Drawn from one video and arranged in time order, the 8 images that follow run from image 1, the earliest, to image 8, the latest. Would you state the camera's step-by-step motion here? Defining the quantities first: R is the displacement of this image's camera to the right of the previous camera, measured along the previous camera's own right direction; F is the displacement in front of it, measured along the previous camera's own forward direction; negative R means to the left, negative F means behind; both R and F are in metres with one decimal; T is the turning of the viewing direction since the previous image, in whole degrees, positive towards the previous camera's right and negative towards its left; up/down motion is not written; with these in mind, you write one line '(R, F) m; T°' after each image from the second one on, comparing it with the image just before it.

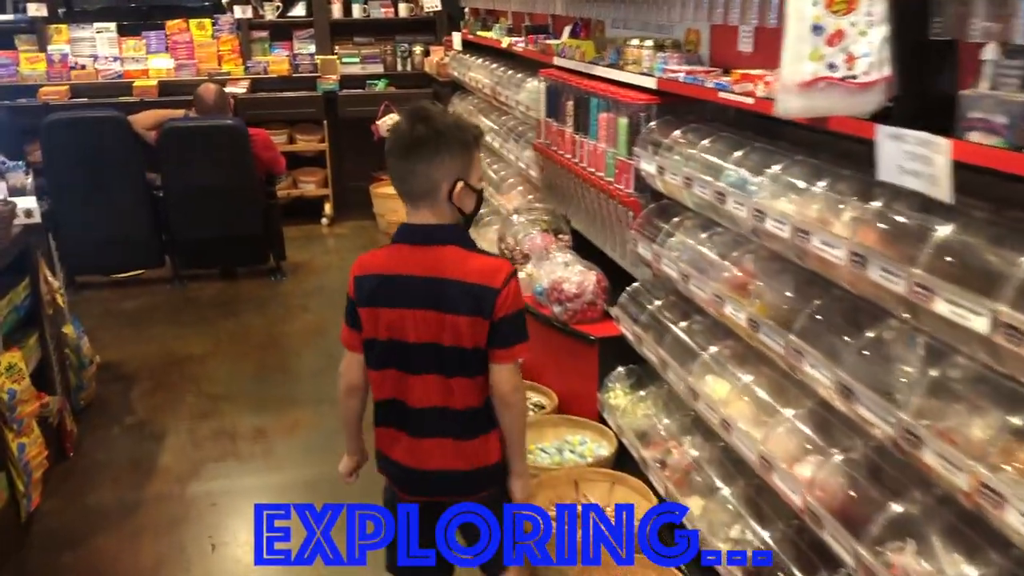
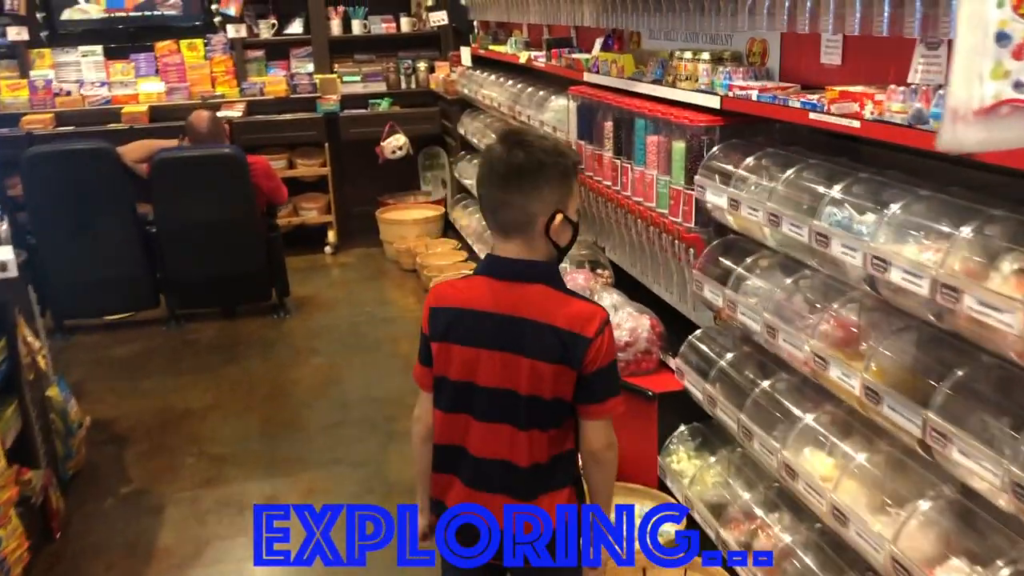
(-0.1, +0.3) m; 0°
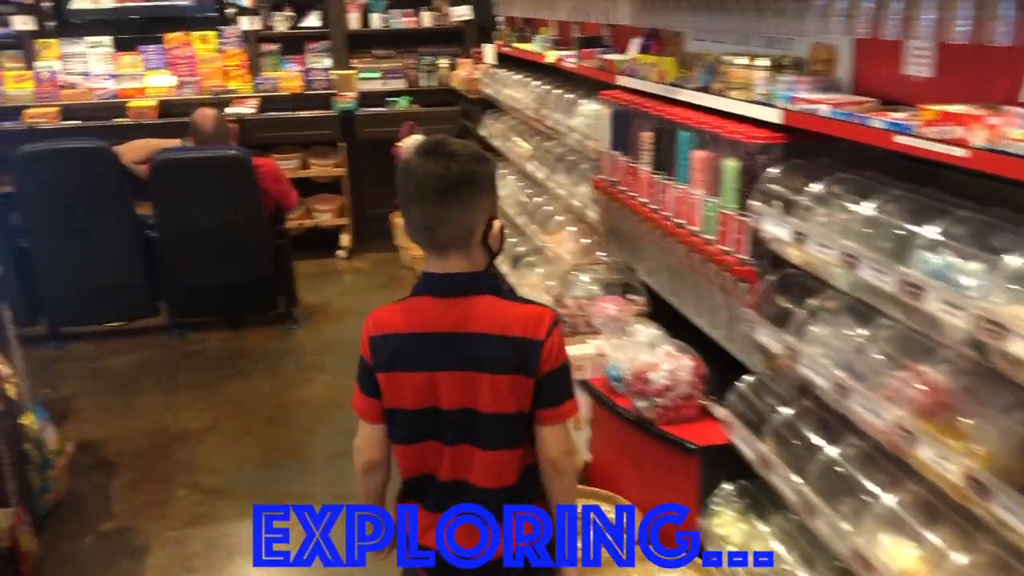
(0.0, +0.3) m; -1°
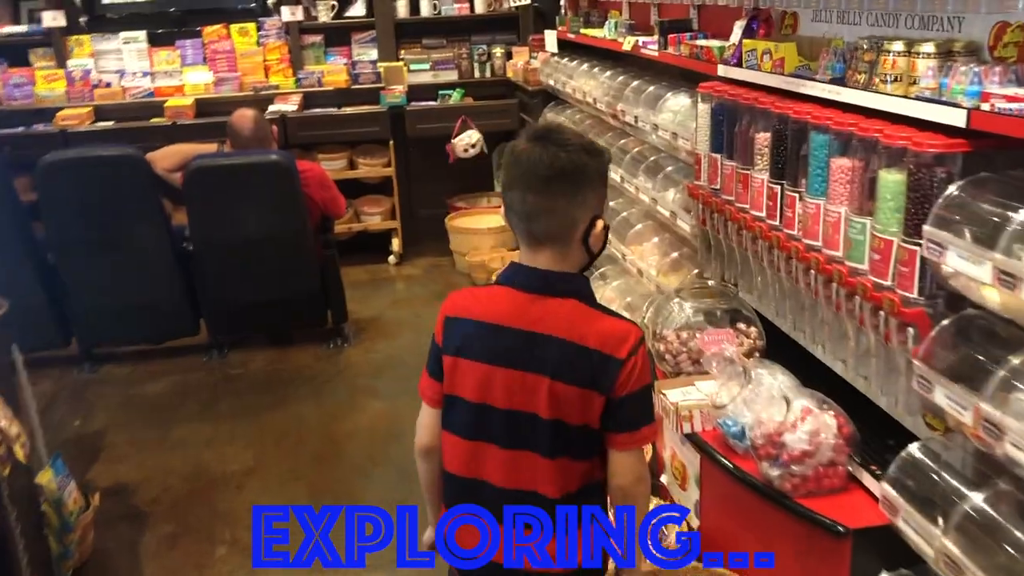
(-0.1, +0.4) m; -3°
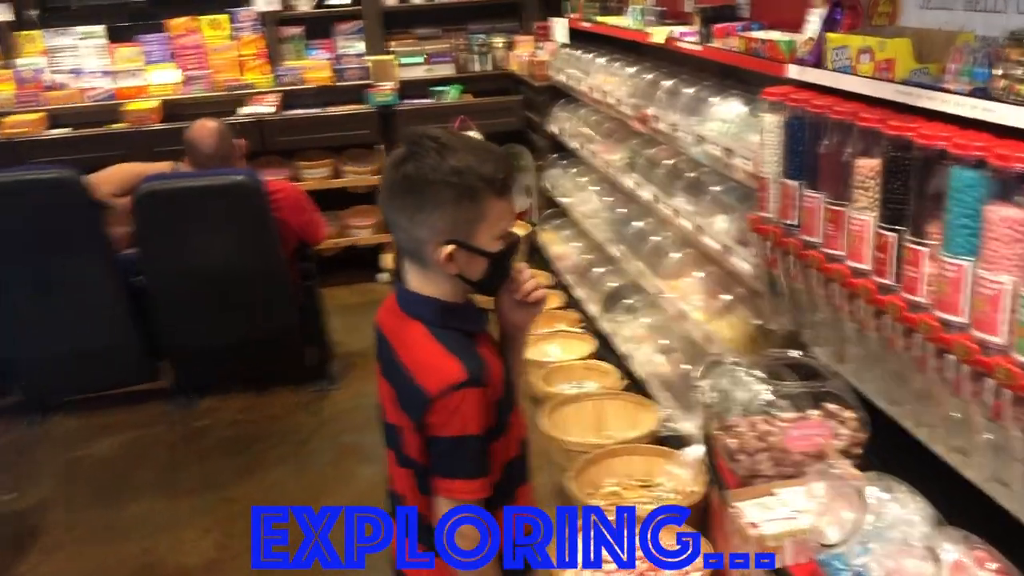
(0.0, +0.6) m; 0°
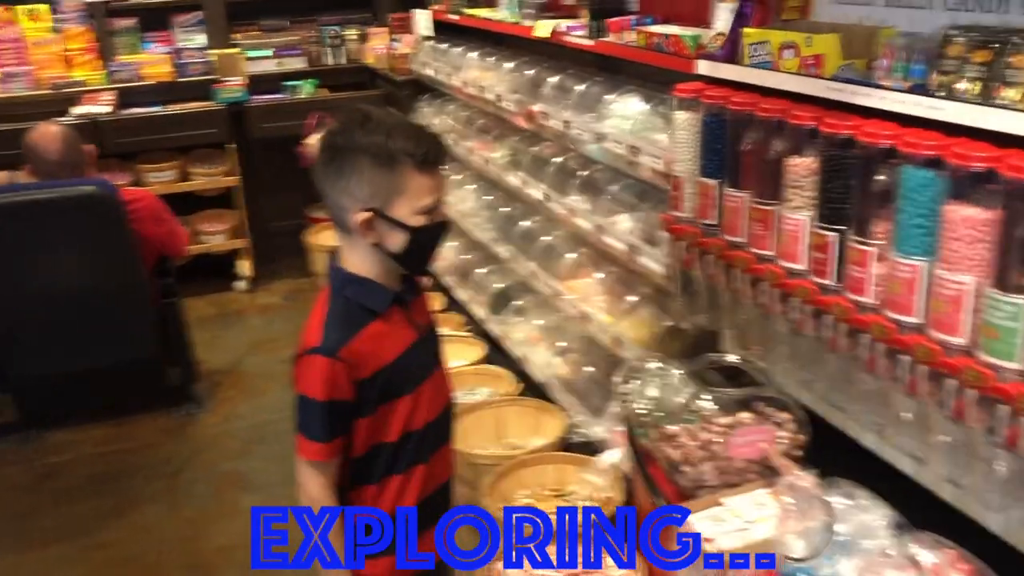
(-0.2, +0.1) m; +10°
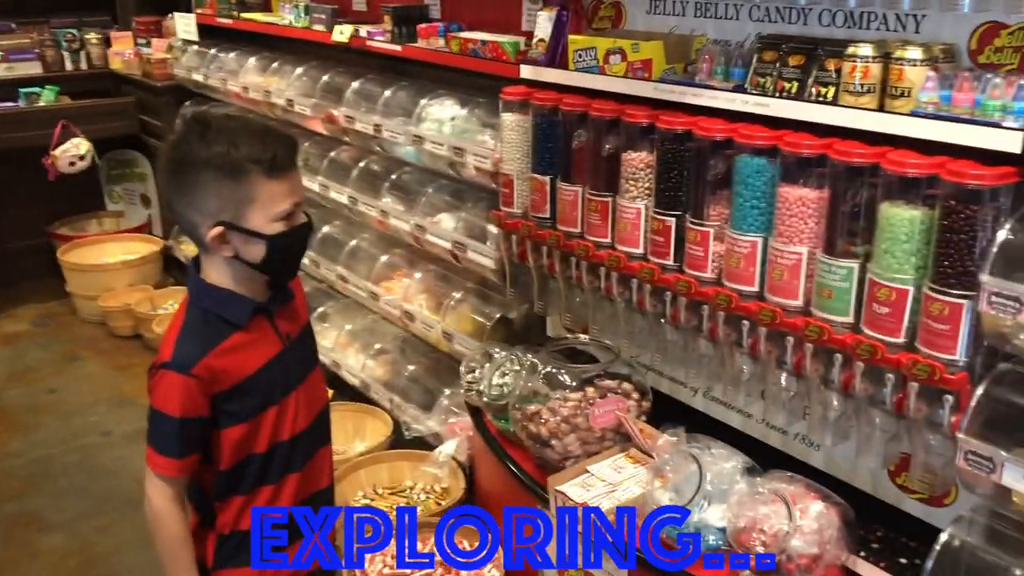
(-0.3, 0.0) m; +16°
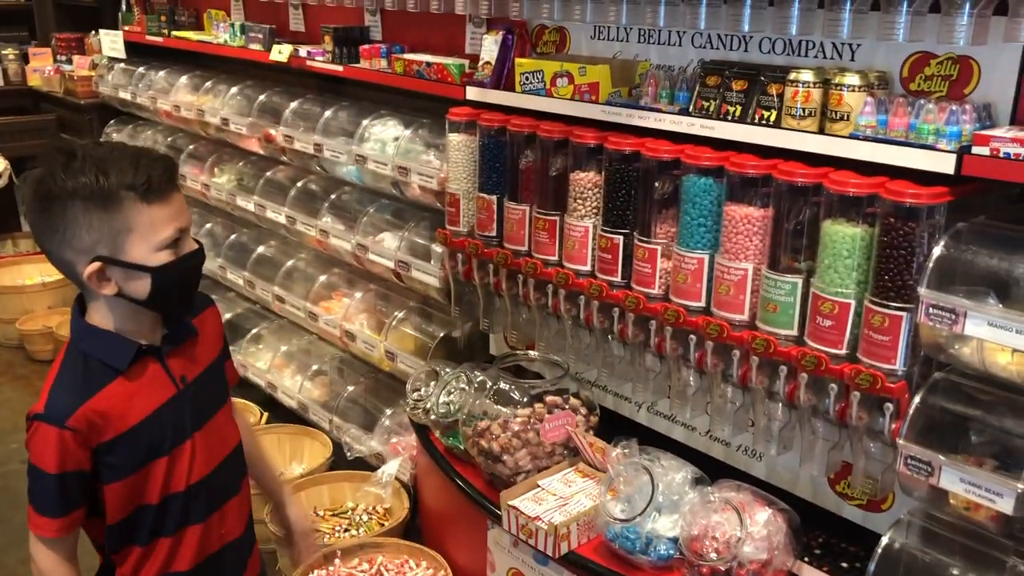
(-0.1, 0.0) m; +5°
